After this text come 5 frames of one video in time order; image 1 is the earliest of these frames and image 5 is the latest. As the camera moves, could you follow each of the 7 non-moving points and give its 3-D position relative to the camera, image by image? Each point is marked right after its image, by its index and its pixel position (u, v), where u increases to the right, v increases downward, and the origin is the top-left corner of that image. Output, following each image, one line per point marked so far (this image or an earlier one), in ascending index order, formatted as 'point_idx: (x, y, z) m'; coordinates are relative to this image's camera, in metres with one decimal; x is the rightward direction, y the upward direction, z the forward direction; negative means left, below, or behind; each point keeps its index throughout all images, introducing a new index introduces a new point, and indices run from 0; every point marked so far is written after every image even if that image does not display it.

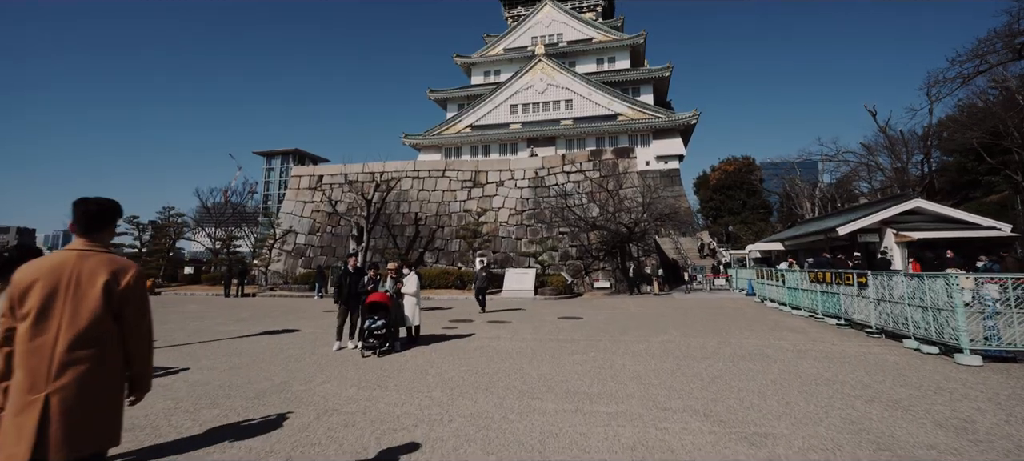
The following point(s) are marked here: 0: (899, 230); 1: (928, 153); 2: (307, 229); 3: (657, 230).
0: (+9.5, 0.0, +10.6) m
1: (+16.0, +3.0, +16.7) m
2: (-8.8, +0.1, +18.6) m
3: (+5.1, 0.0, +15.4) m
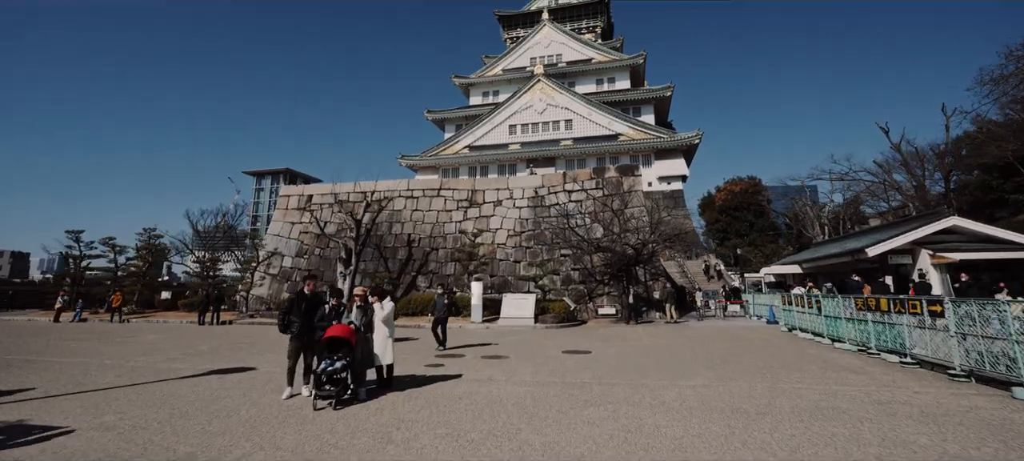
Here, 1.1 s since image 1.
0: (+9.4, -0.5, +9.7) m
1: (+16.0, +2.2, +15.9) m
2: (-8.8, -0.8, +17.6) m
3: (+5.1, -0.7, +14.4) m
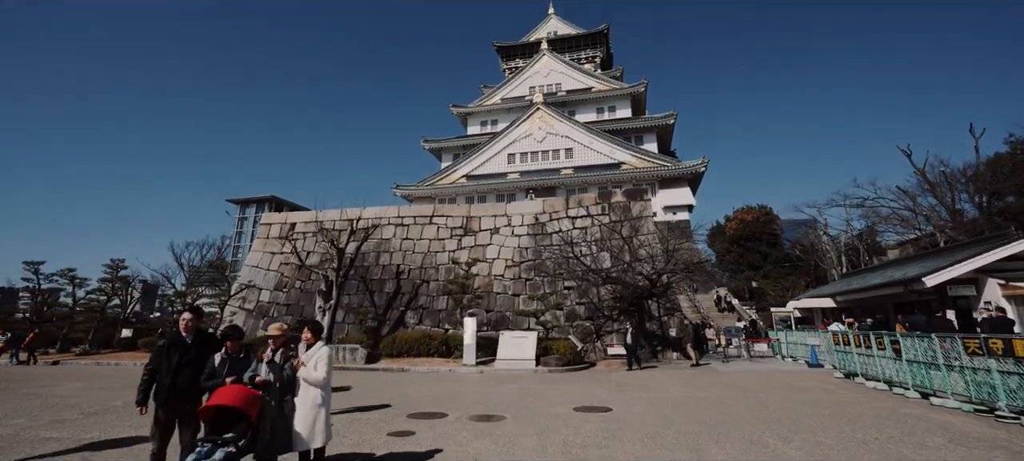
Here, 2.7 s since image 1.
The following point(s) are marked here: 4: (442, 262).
0: (+9.4, -0.9, +8.2) m
1: (+15.9, +1.2, +14.6) m
2: (-8.9, -2.0, +16.1) m
3: (+5.0, -1.6, +12.9) m
4: (-2.4, -1.1, +15.1) m
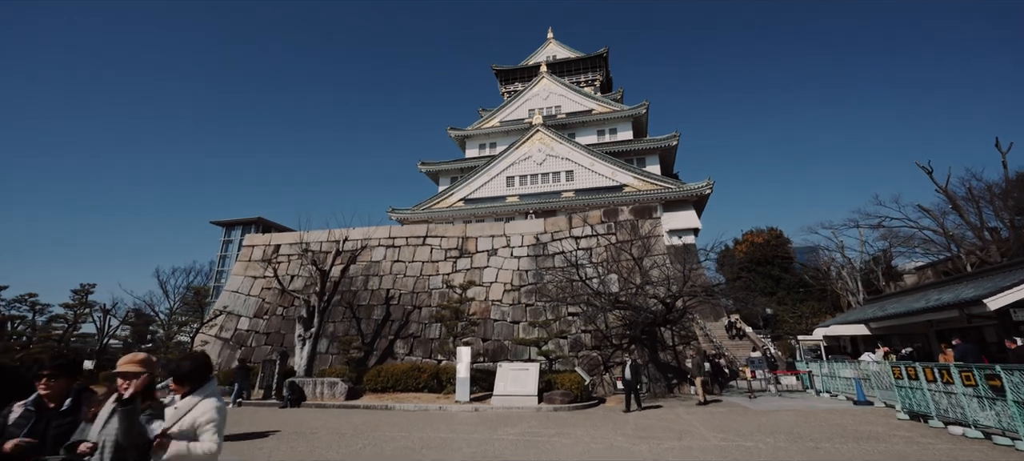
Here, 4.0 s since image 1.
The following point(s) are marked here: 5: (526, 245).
0: (+9.4, -1.2, +7.1) m
1: (+15.9, +0.5, +13.6) m
2: (-8.9, -2.7, +14.8) m
3: (+5.0, -2.2, +11.7) m
4: (-2.5, -1.8, +13.9) m
5: (+0.4, -0.5, +14.0) m
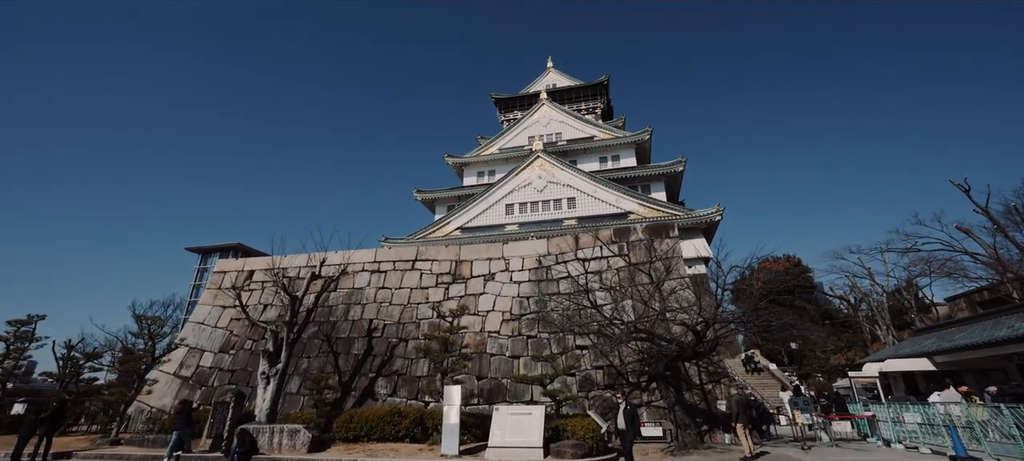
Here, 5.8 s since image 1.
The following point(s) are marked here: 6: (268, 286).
0: (+9.4, -1.2, +5.5) m
1: (+15.9, -0.1, +12.2) m
2: (-8.9, -3.4, +13.1) m
3: (+5.0, -2.6, +10.0) m
4: (-2.5, -2.4, +12.2) m
5: (+0.4, -1.1, +12.4) m
6: (-7.9, -1.8, +14.0) m
